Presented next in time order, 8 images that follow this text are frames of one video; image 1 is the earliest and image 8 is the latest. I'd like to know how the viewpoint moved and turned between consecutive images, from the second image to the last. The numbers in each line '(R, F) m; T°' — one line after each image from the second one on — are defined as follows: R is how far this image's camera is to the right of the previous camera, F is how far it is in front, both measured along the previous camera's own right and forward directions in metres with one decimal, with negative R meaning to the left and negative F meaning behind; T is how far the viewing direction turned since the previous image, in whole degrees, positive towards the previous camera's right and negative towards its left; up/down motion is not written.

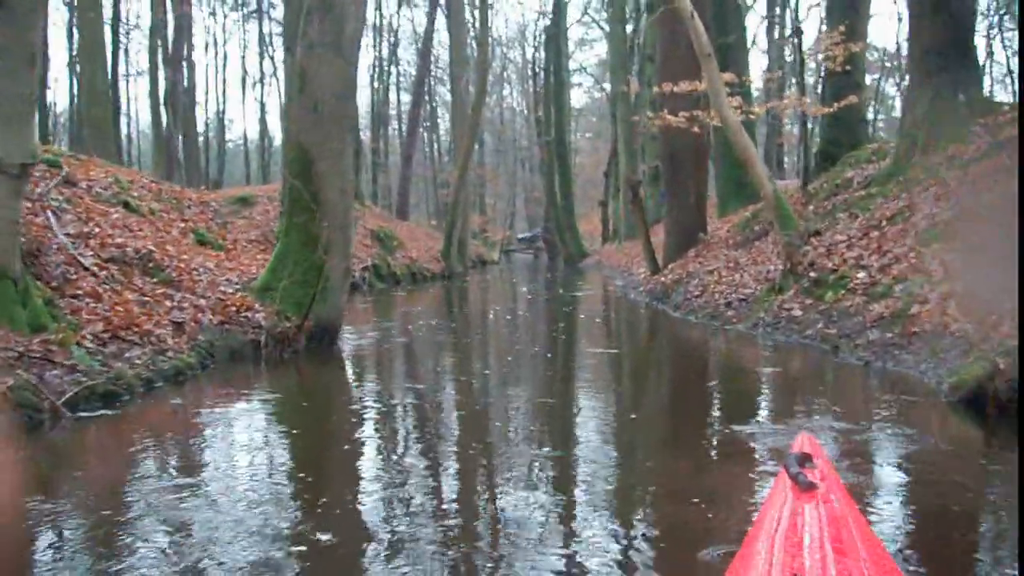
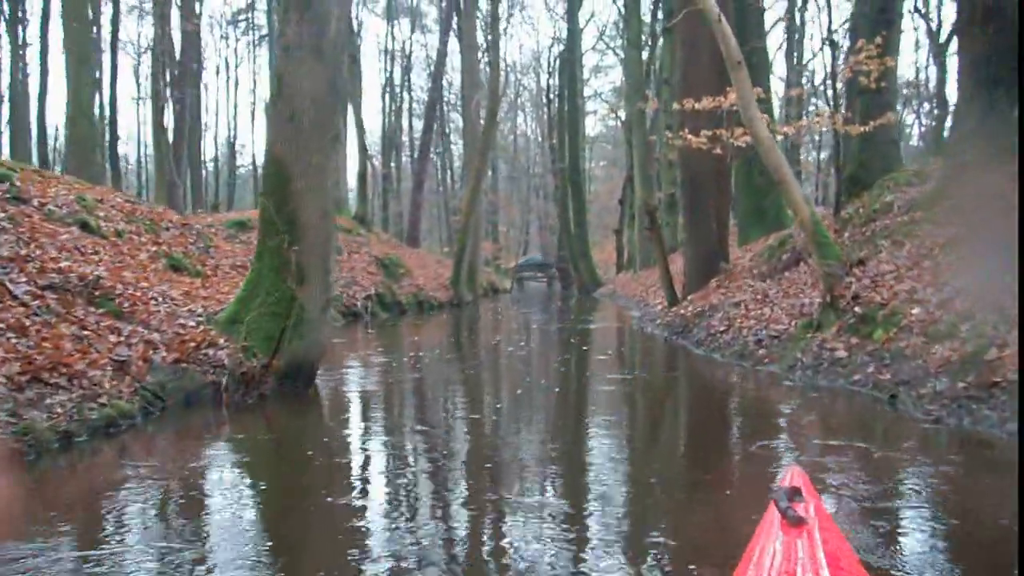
(+0.1, +1.2) m; -1°
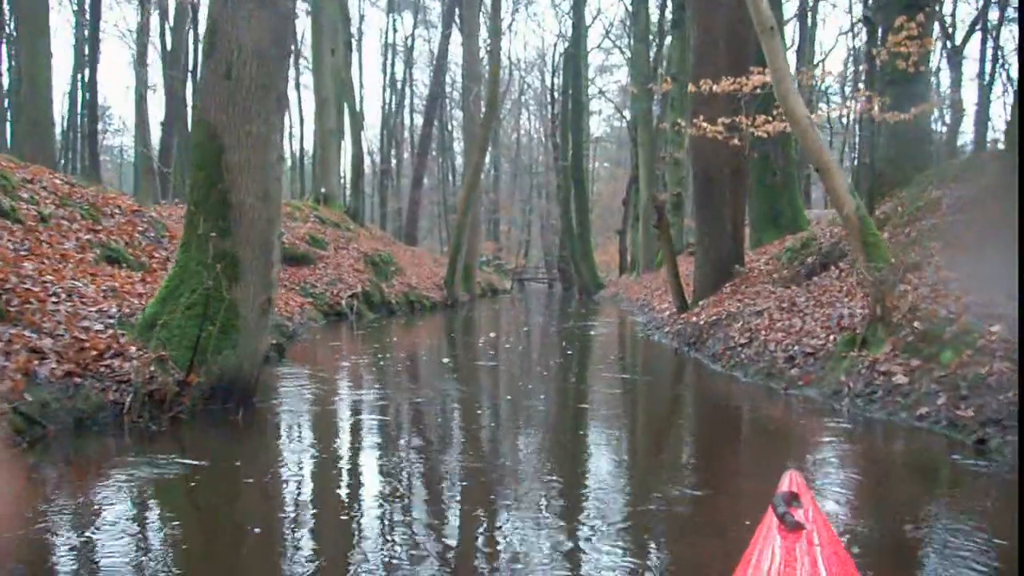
(+0.2, +1.6) m; 0°
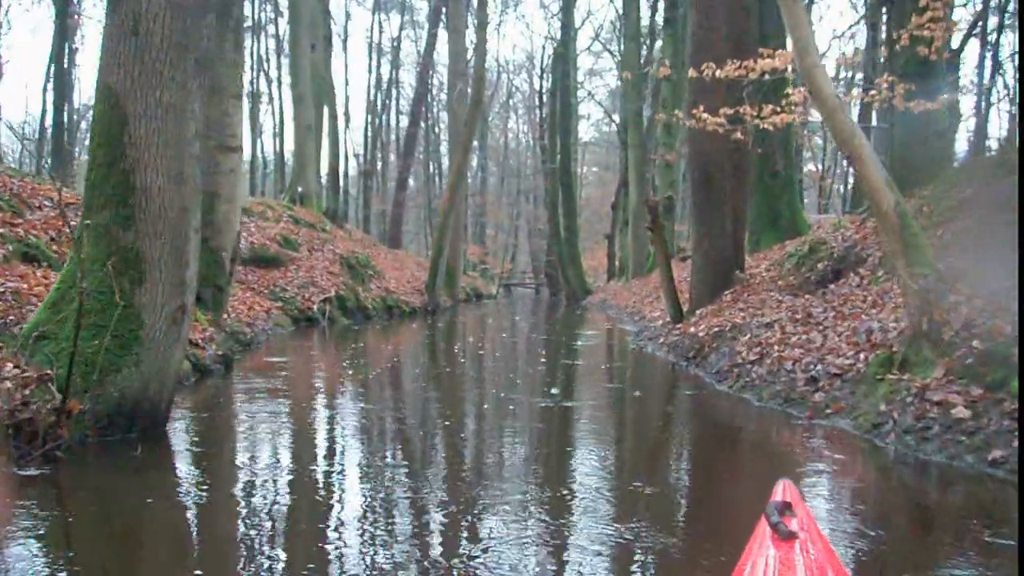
(+0.1, +1.3) m; +1°
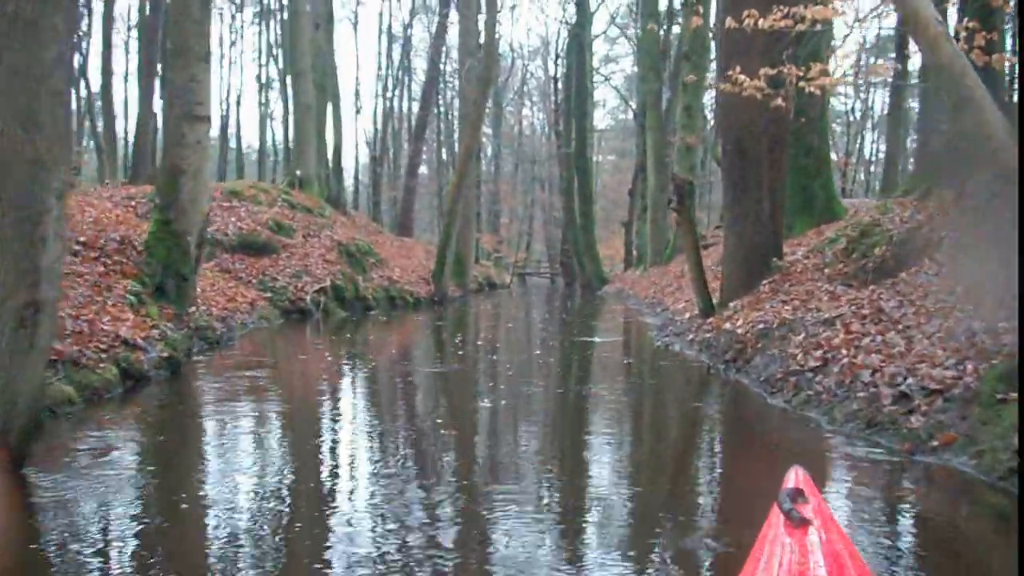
(+0.1, +1.7) m; -1°
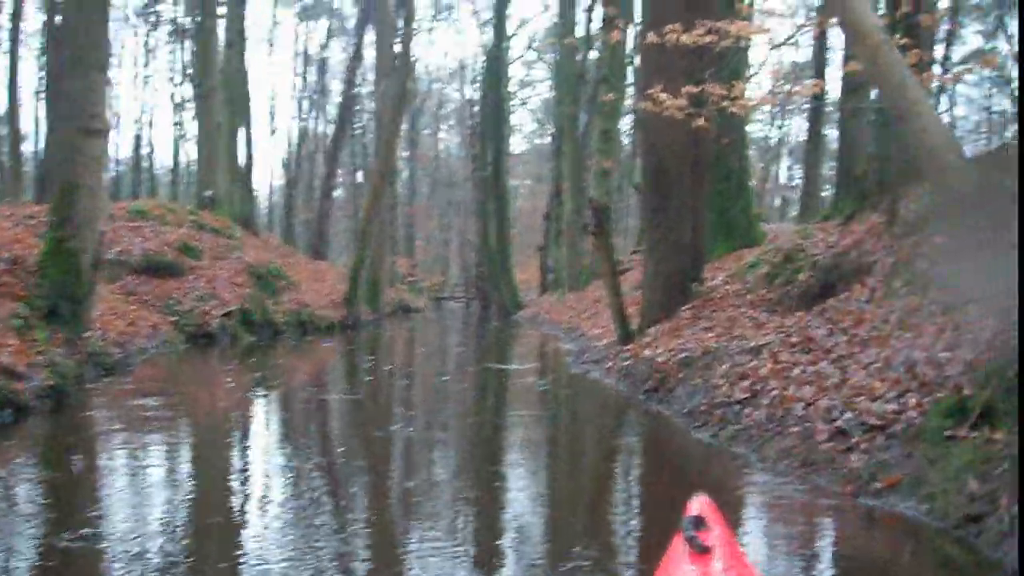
(+0.1, +0.6) m; +5°
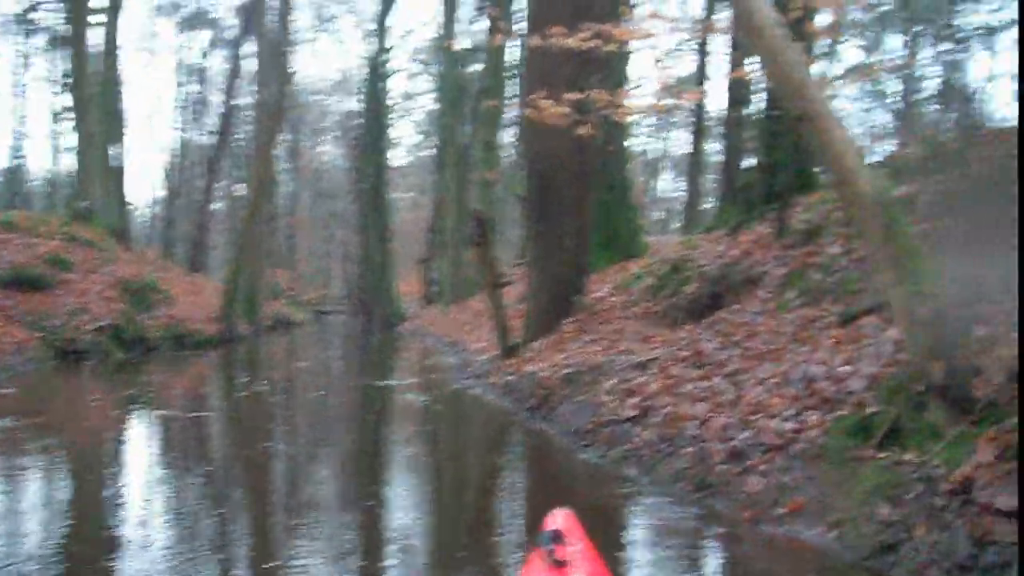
(+0.1, +0.5) m; +7°
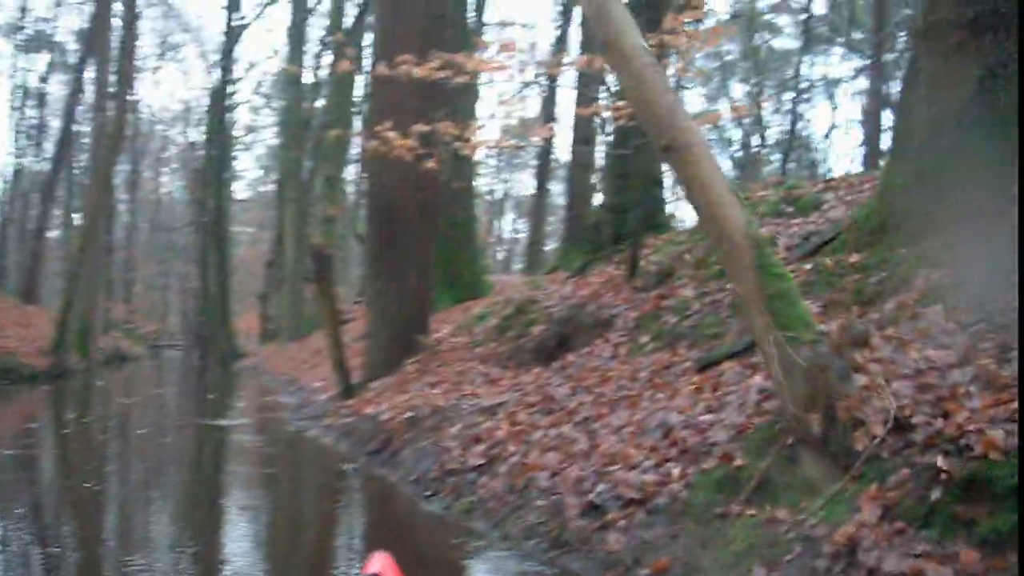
(0.0, +0.5) m; +10°
